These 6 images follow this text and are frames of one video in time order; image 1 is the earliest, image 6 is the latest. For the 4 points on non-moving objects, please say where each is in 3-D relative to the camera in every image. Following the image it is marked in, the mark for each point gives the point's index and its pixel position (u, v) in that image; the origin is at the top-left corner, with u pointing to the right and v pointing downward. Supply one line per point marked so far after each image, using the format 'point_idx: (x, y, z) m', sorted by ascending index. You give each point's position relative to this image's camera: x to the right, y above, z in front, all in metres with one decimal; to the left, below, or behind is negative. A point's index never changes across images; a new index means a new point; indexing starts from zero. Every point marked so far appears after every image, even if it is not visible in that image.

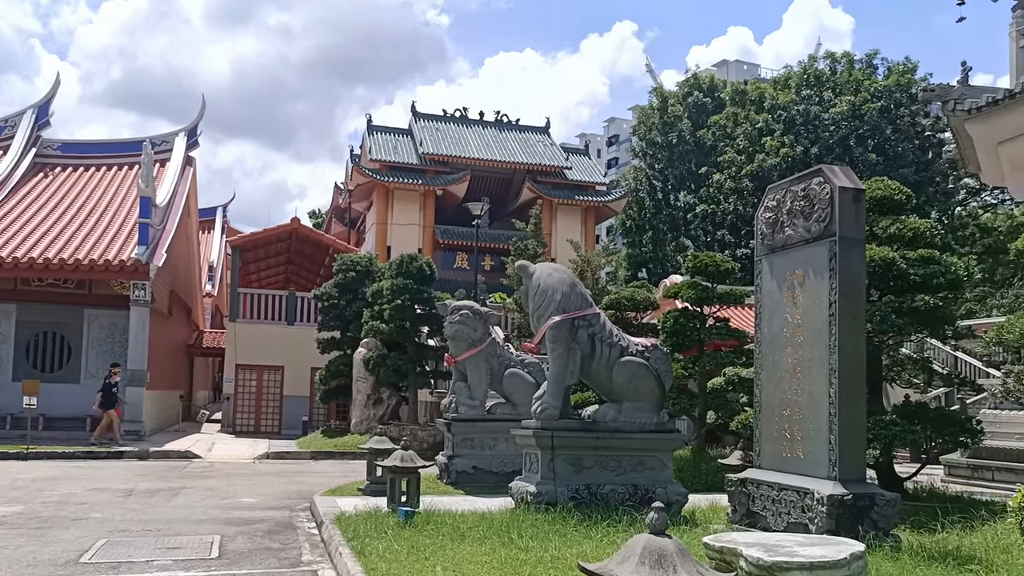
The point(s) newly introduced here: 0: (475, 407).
0: (-0.4, -1.3, +9.5) m
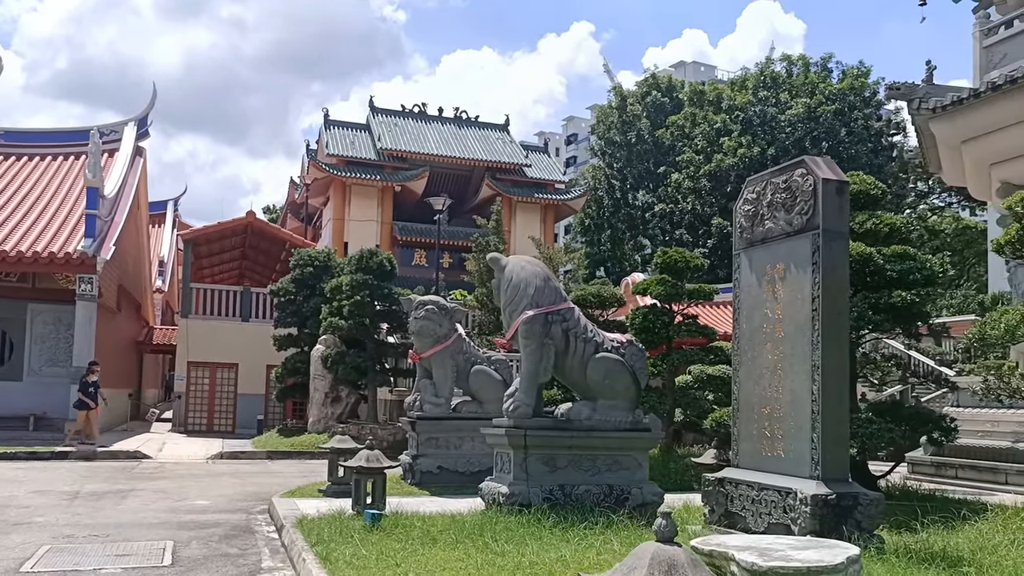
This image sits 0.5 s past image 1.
0: (-0.8, -1.3, +9.3) m
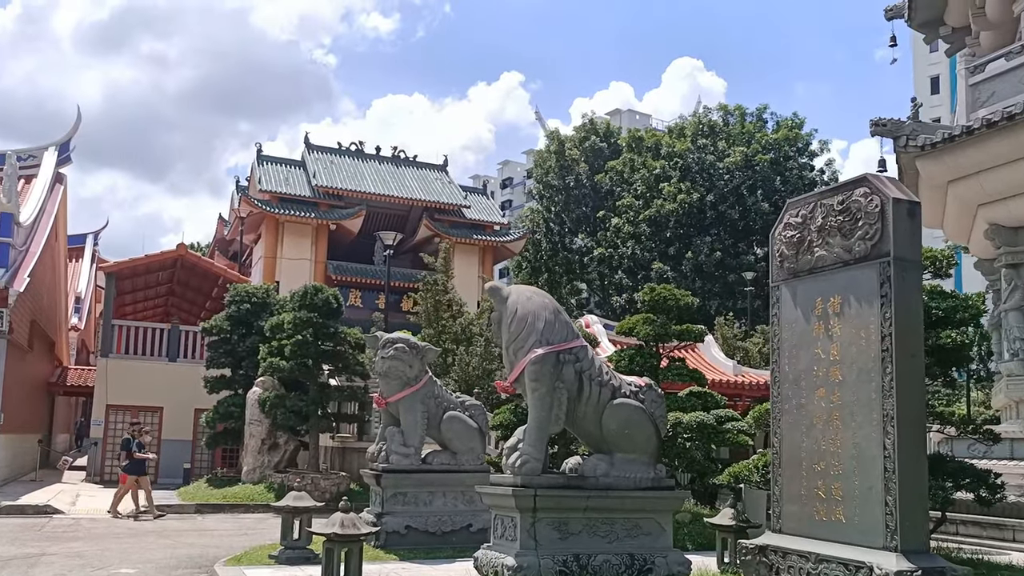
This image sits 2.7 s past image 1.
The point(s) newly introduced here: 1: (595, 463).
0: (-1.0, -1.6, +8.3) m
1: (+0.5, -1.1, +5.5) m
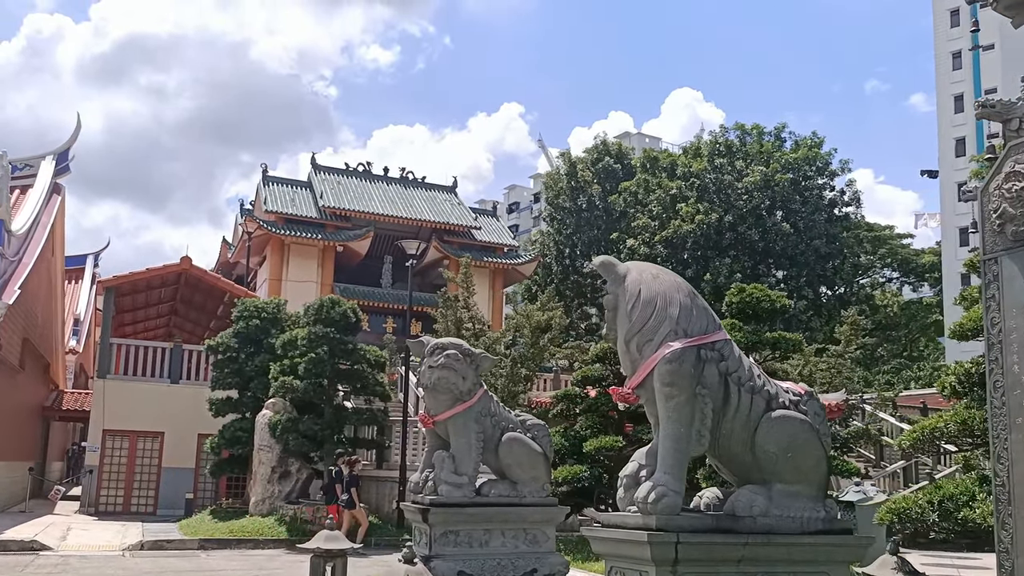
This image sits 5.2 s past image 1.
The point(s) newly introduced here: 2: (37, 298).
0: (-0.4, -1.6, +6.8) m
1: (+1.1, -1.0, +4.1) m
2: (-10.6, -0.2, +19.0) m
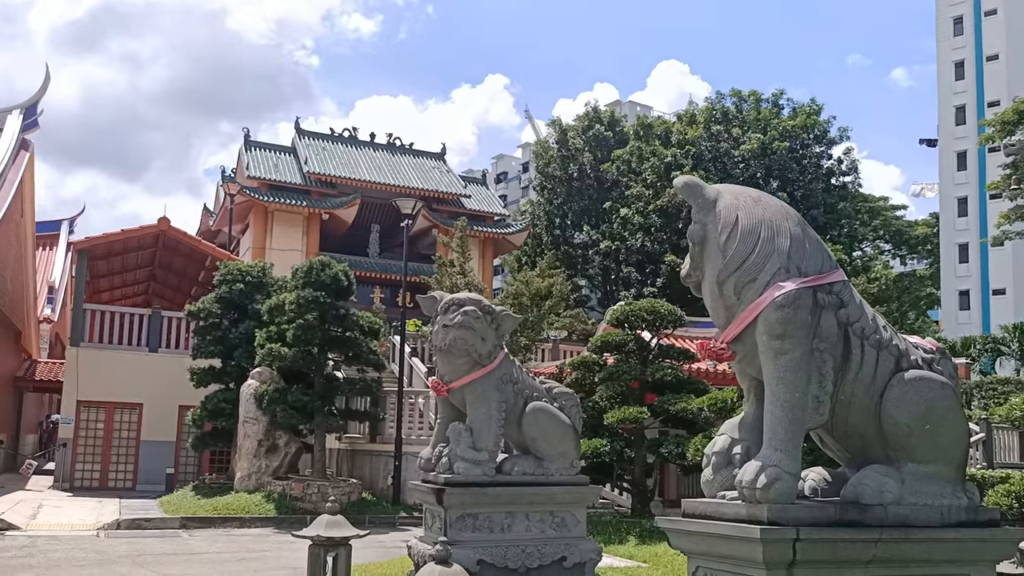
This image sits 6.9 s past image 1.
0: (-0.2, -1.2, +5.9) m
1: (+1.4, -0.7, +3.2) m
2: (-10.6, +0.6, +17.9) m
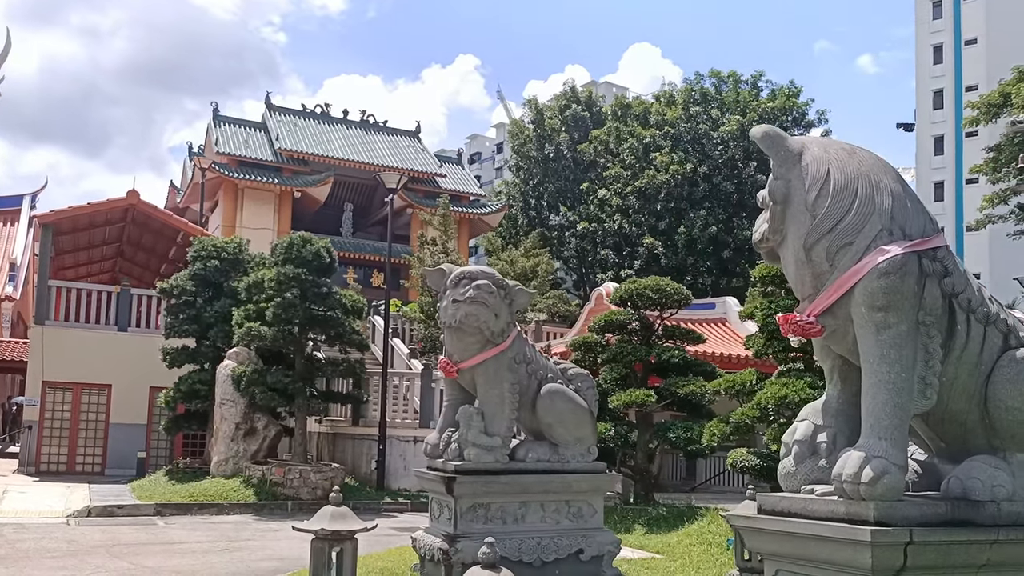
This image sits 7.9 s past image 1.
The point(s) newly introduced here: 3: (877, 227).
0: (-0.1, -1.0, +5.5) m
1: (+1.6, -0.6, +2.8) m
2: (-10.9, +1.1, +17.0) m
3: (+1.2, +0.2, +2.8) m
